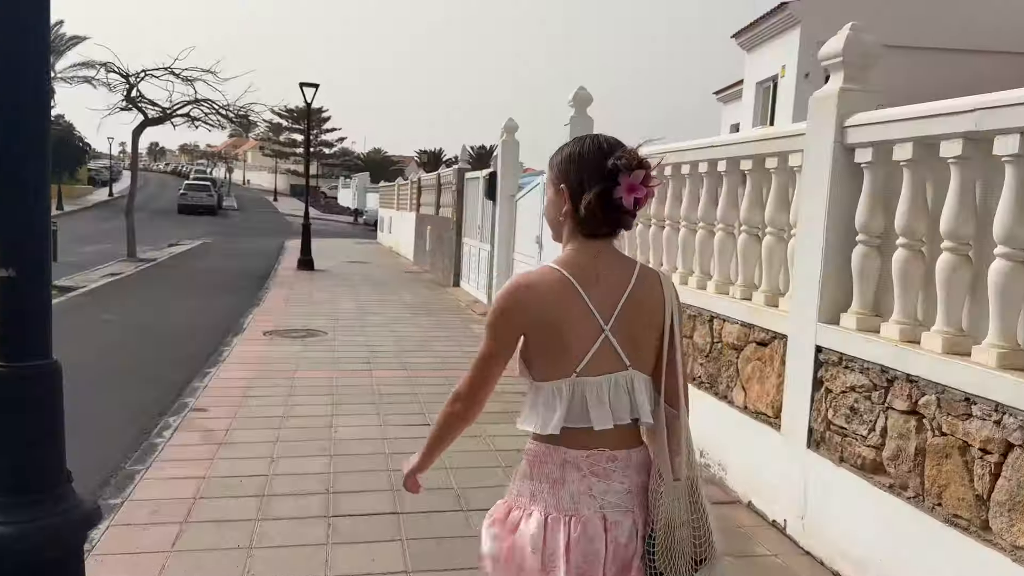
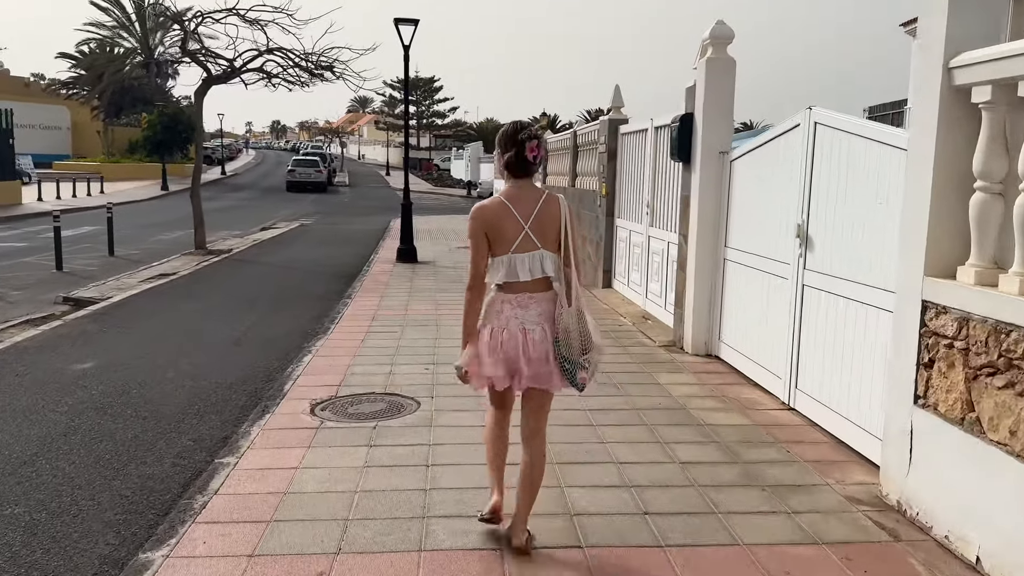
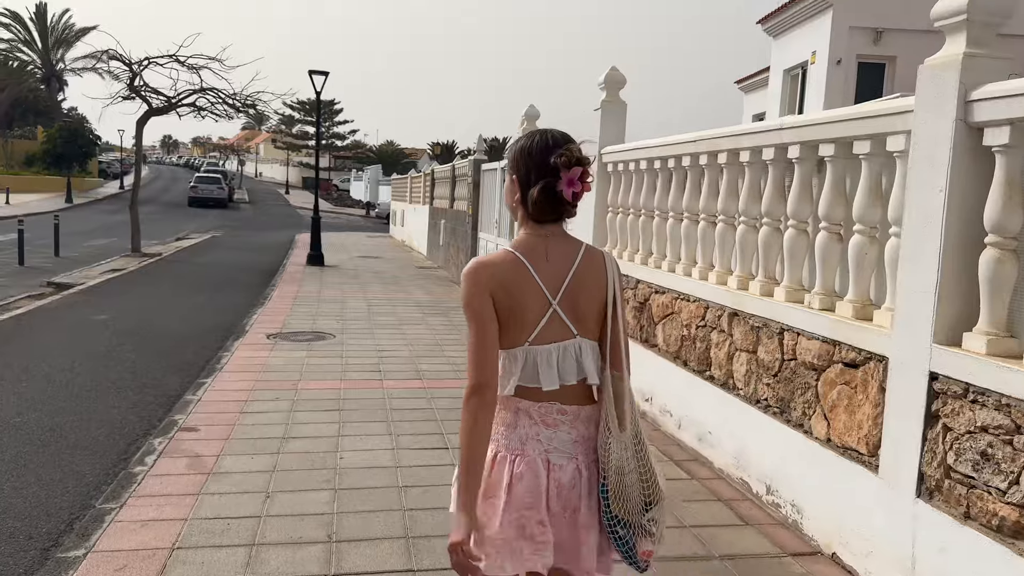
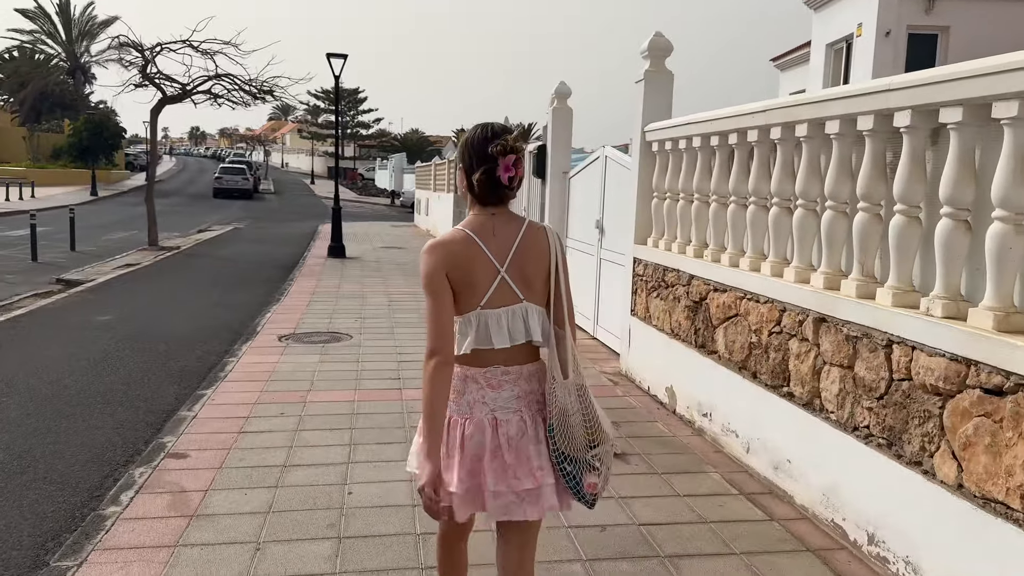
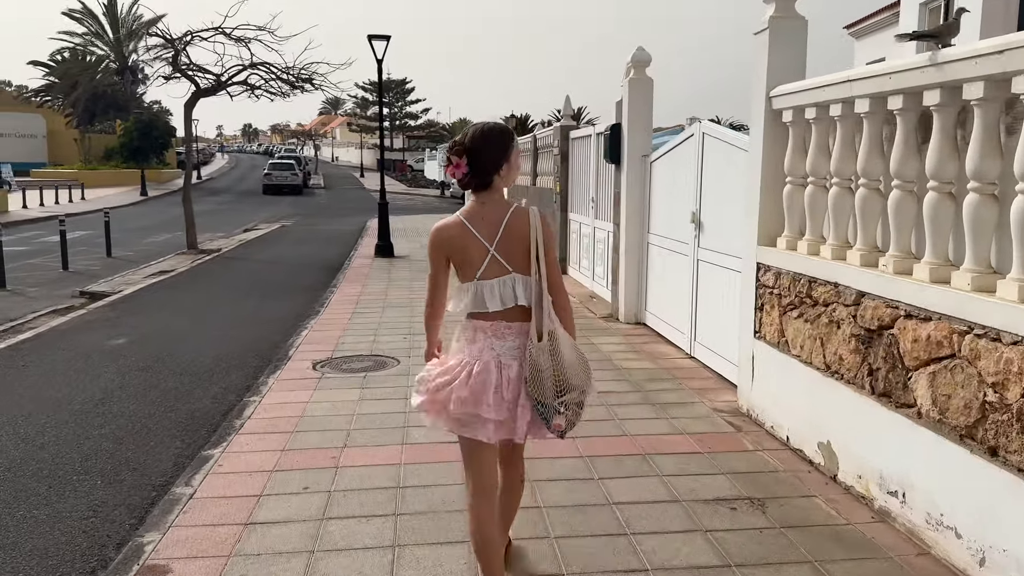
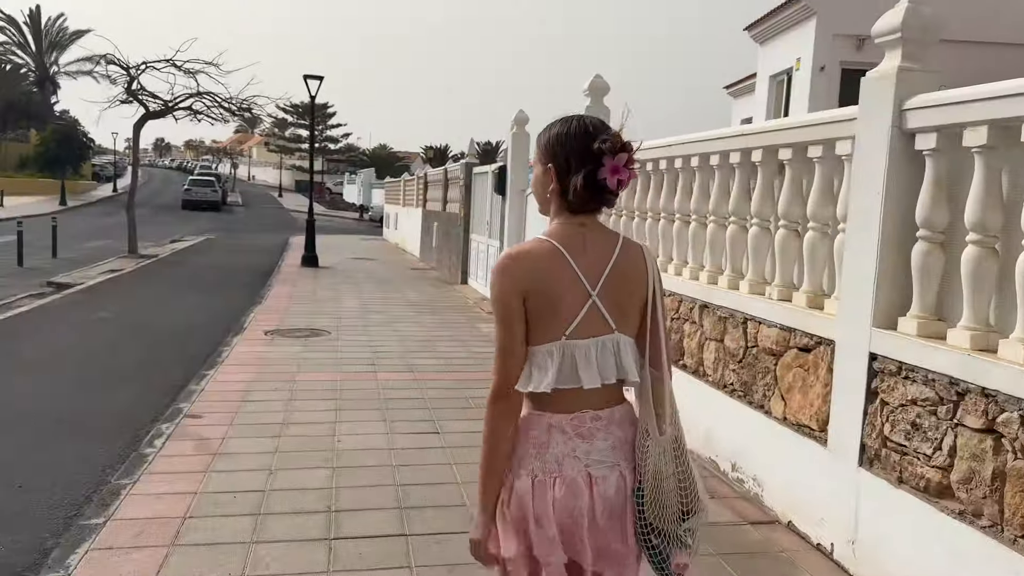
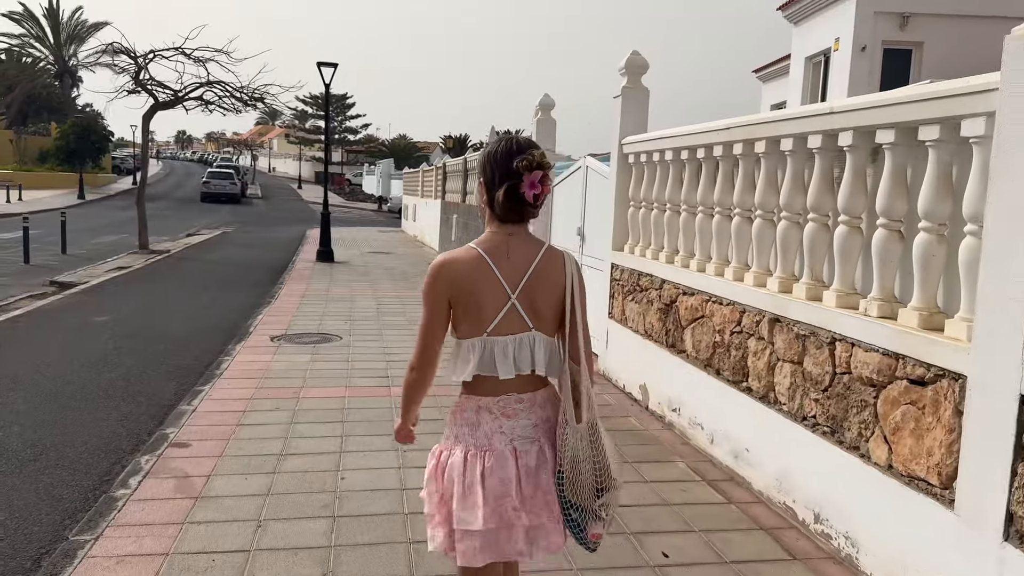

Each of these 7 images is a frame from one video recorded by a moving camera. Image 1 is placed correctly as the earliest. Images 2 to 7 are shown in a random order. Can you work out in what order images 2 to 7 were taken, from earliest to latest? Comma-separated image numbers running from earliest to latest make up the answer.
6, 3, 7, 4, 5, 2
